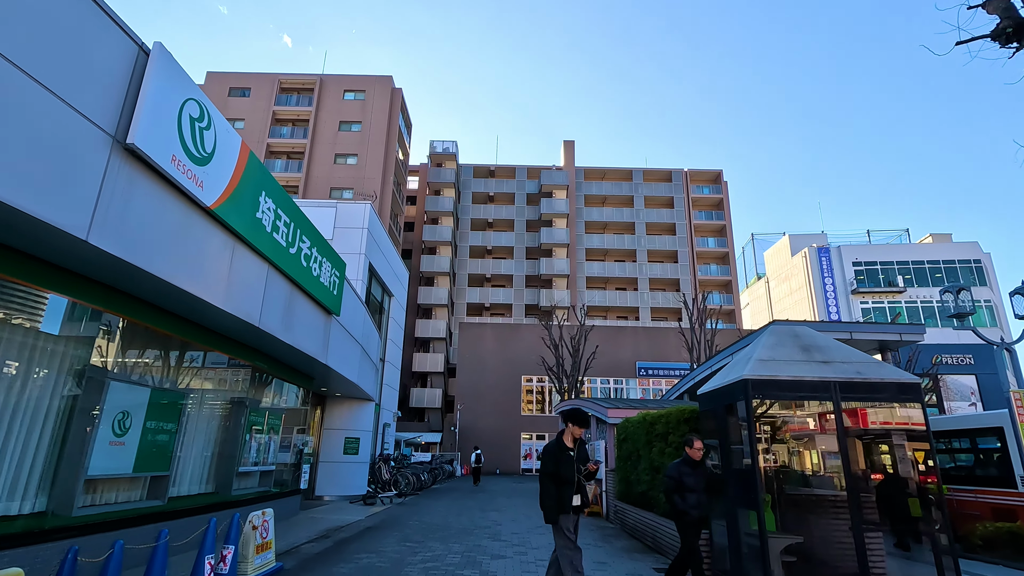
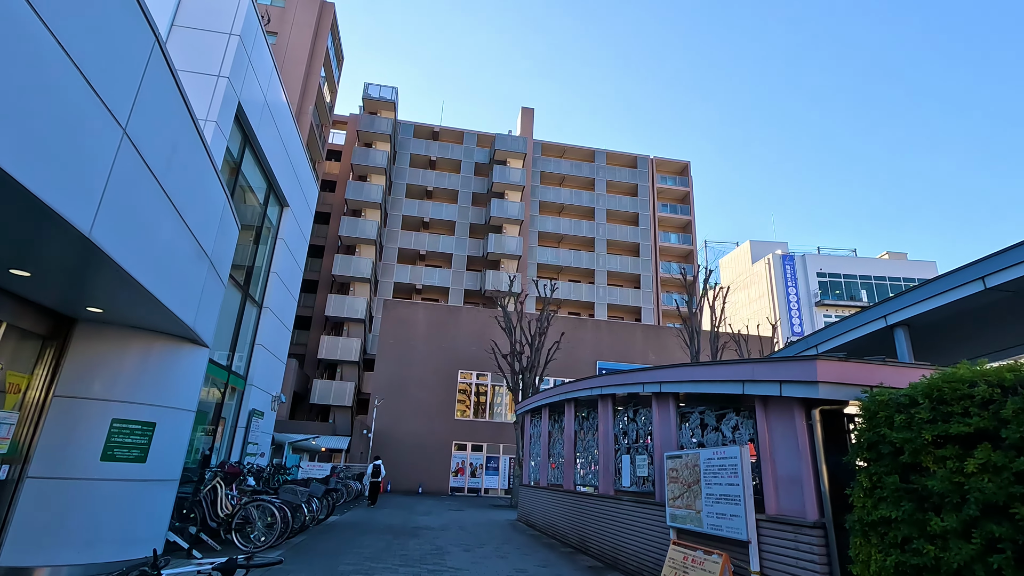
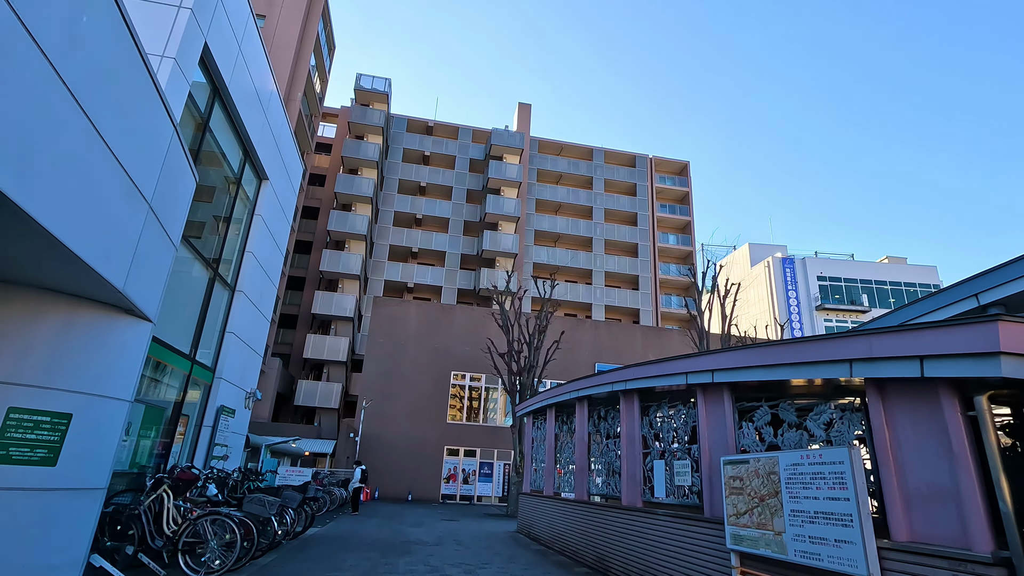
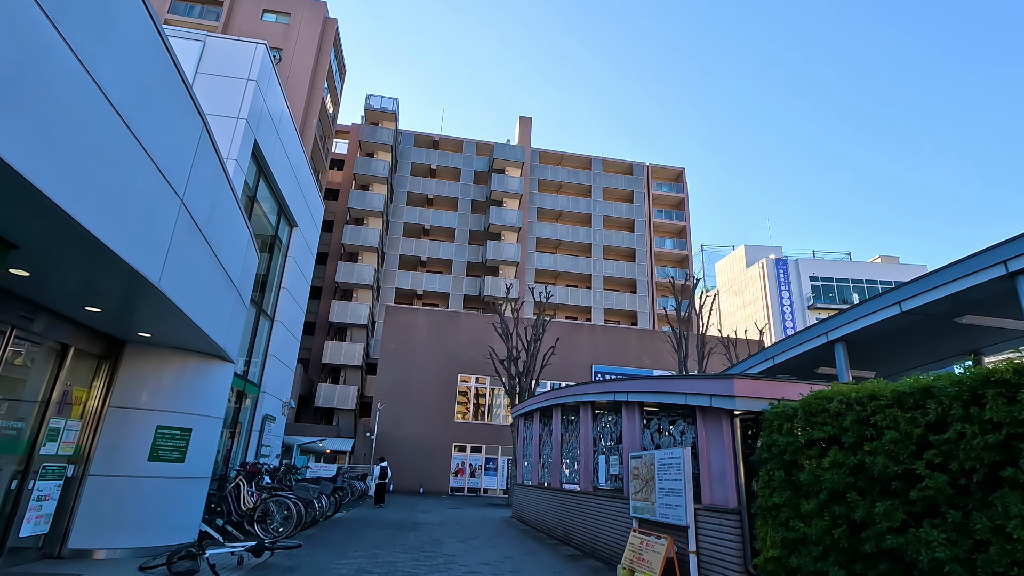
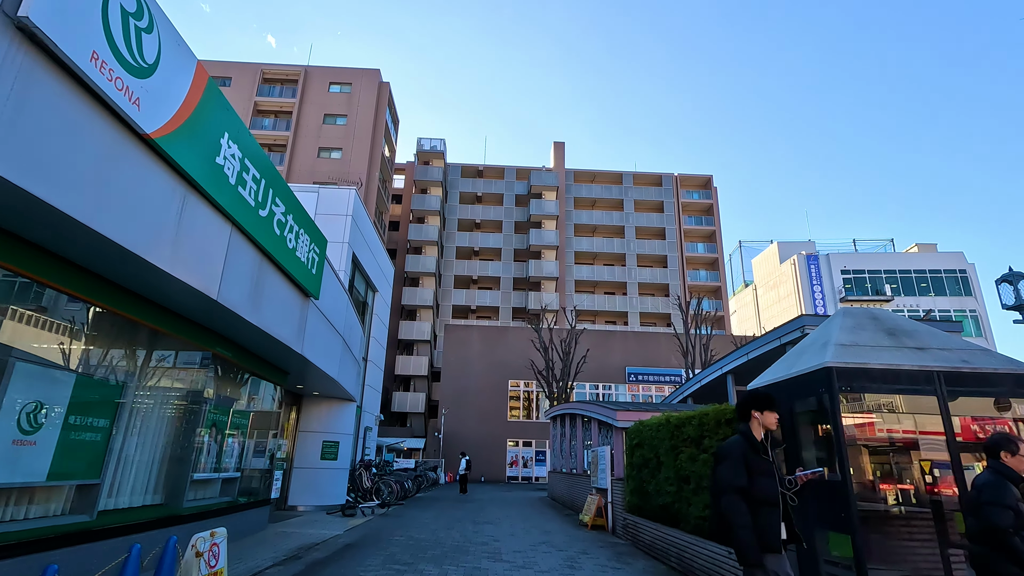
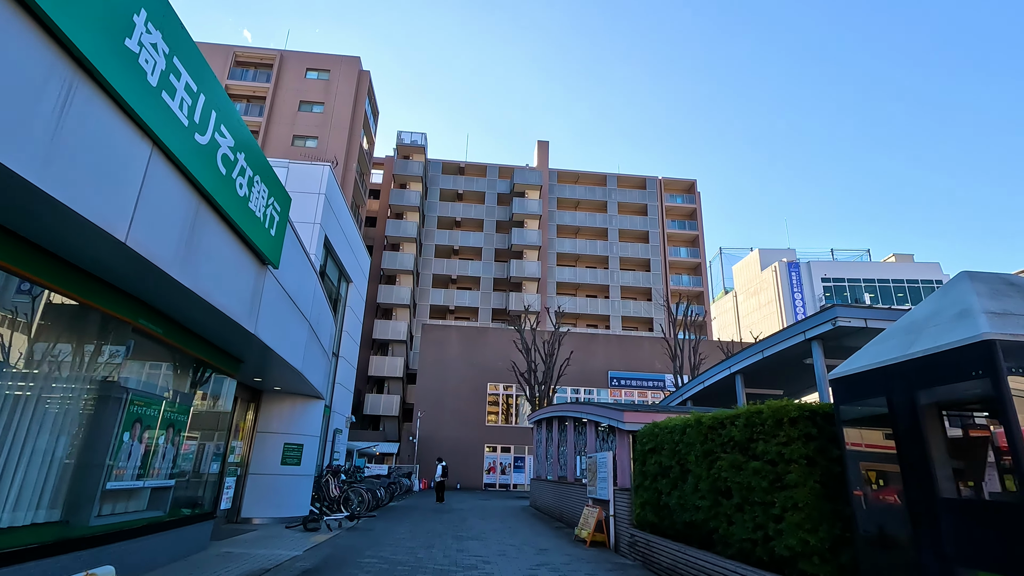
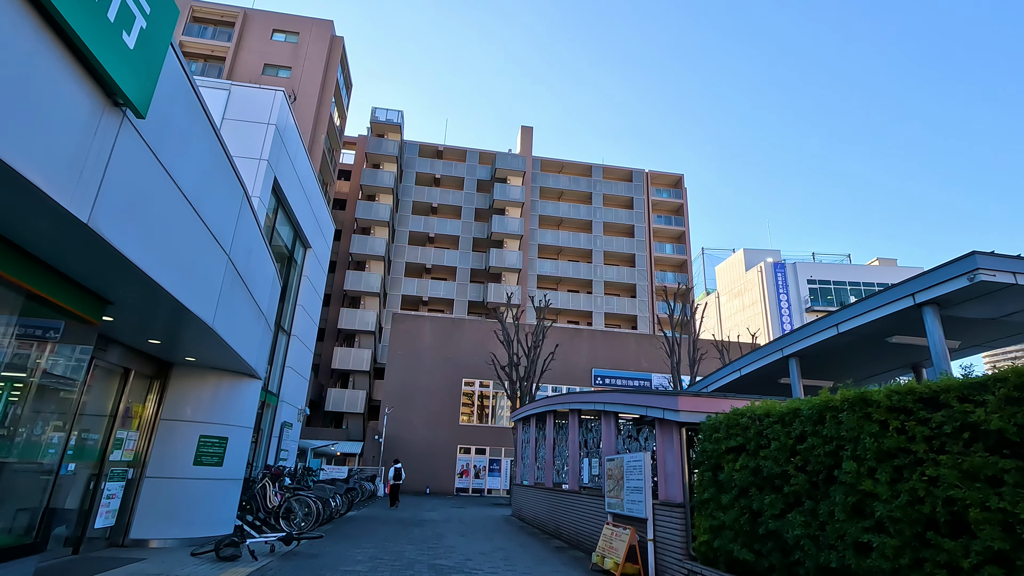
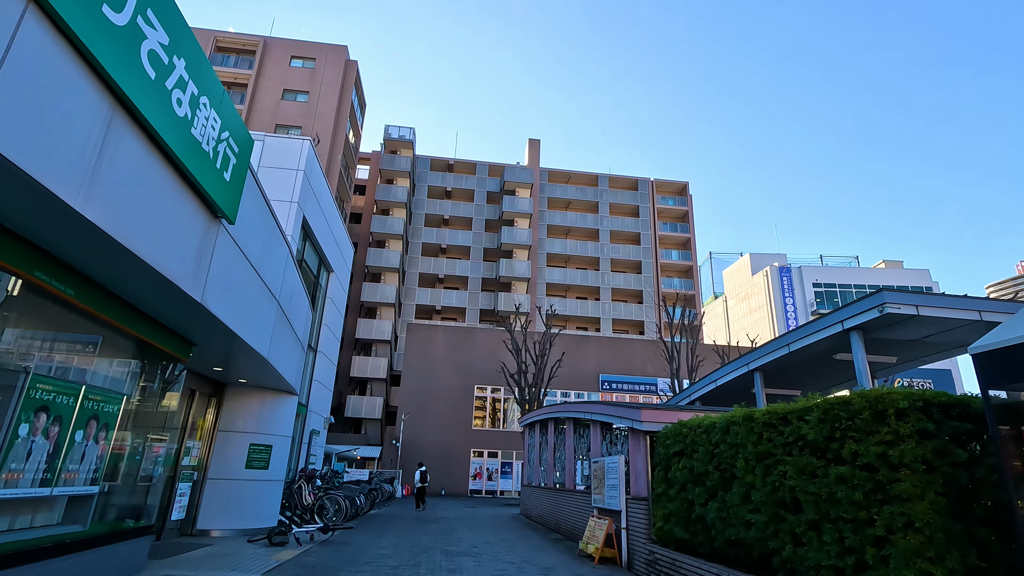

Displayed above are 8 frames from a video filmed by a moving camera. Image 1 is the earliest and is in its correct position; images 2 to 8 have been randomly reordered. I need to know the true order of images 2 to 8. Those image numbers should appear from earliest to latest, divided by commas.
5, 6, 8, 7, 4, 2, 3
